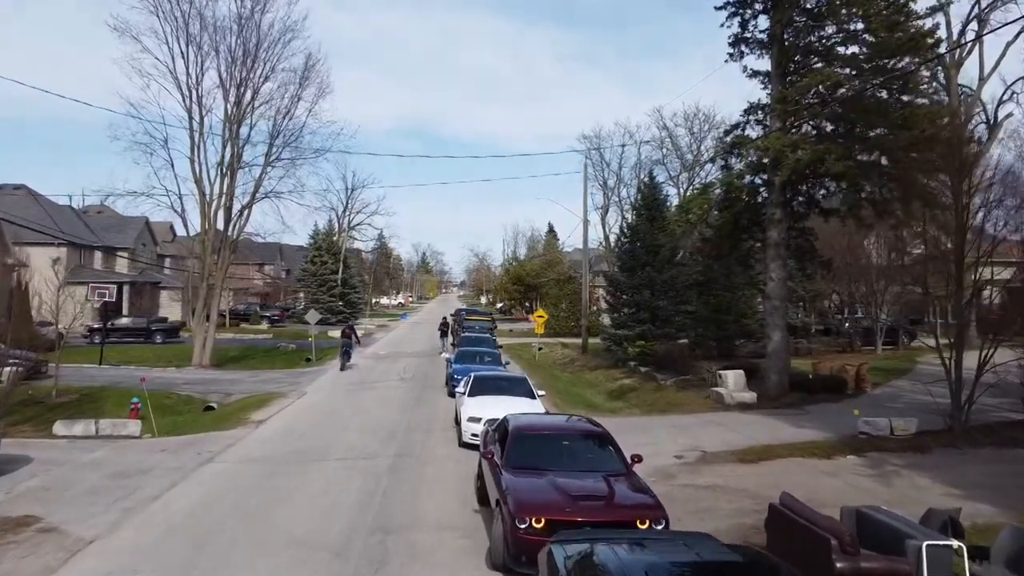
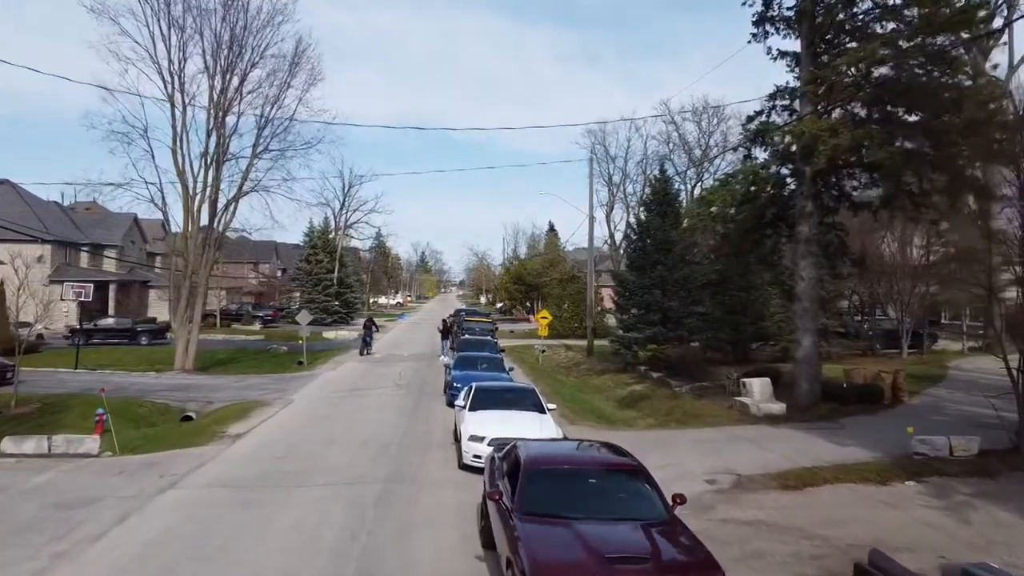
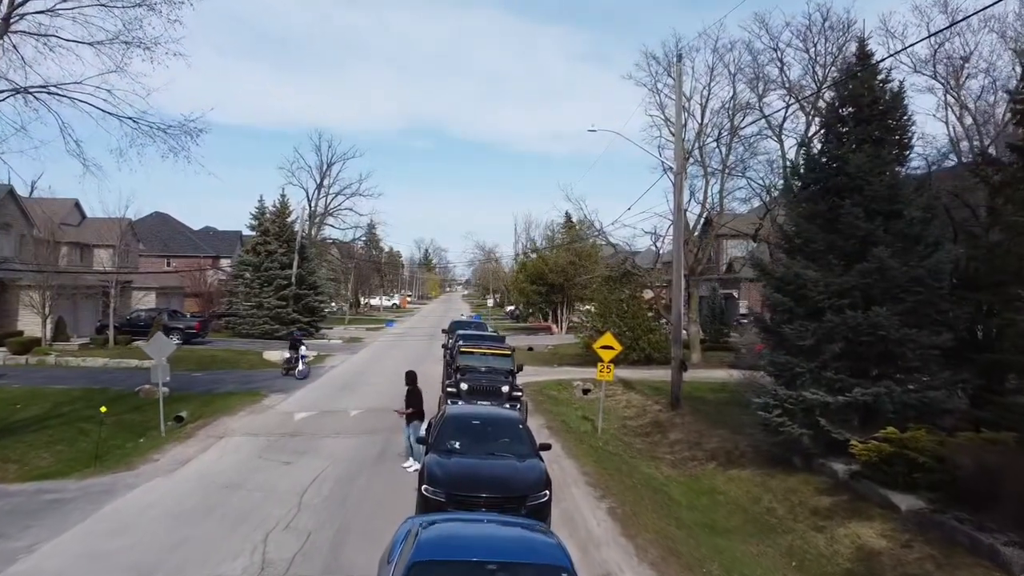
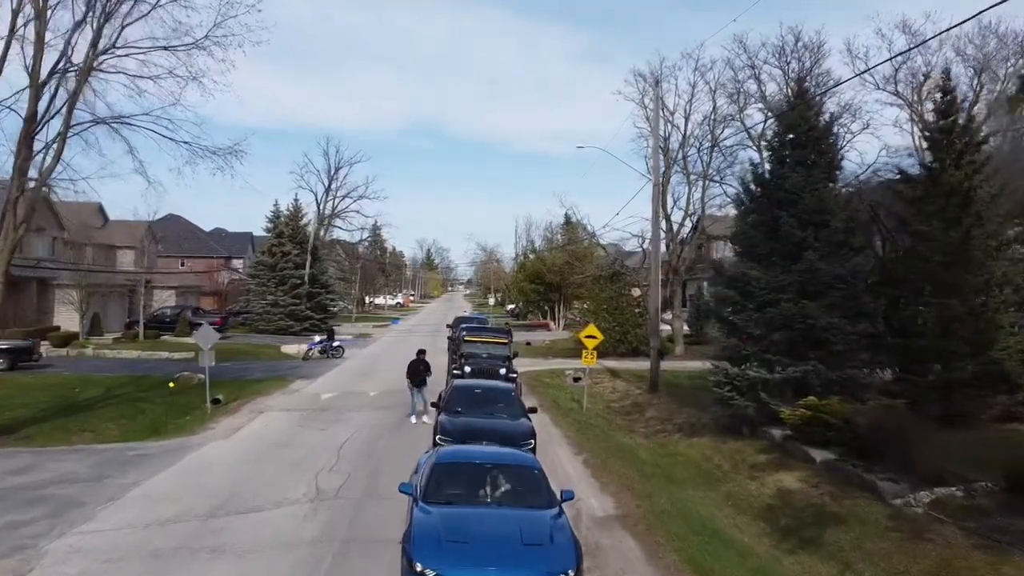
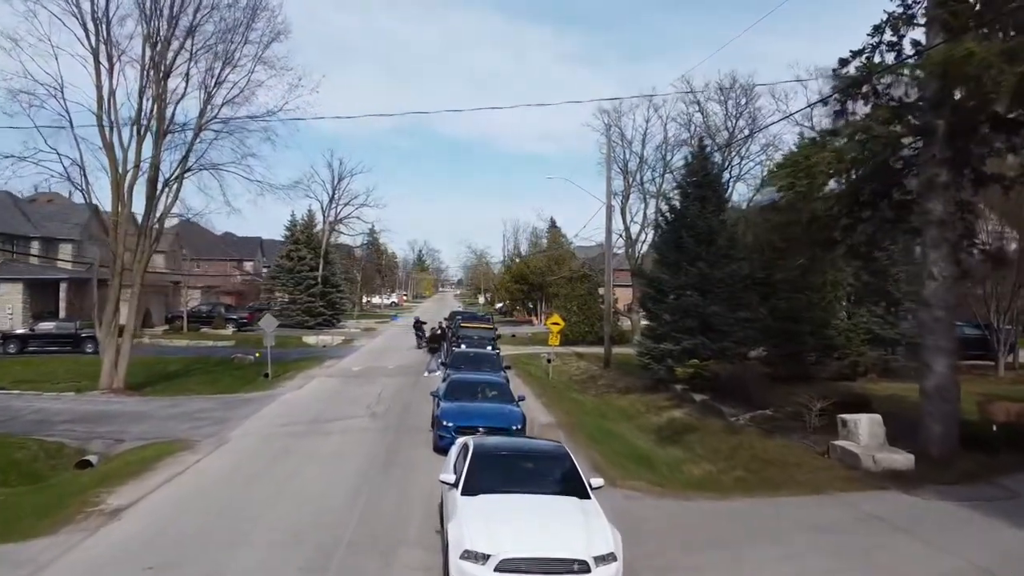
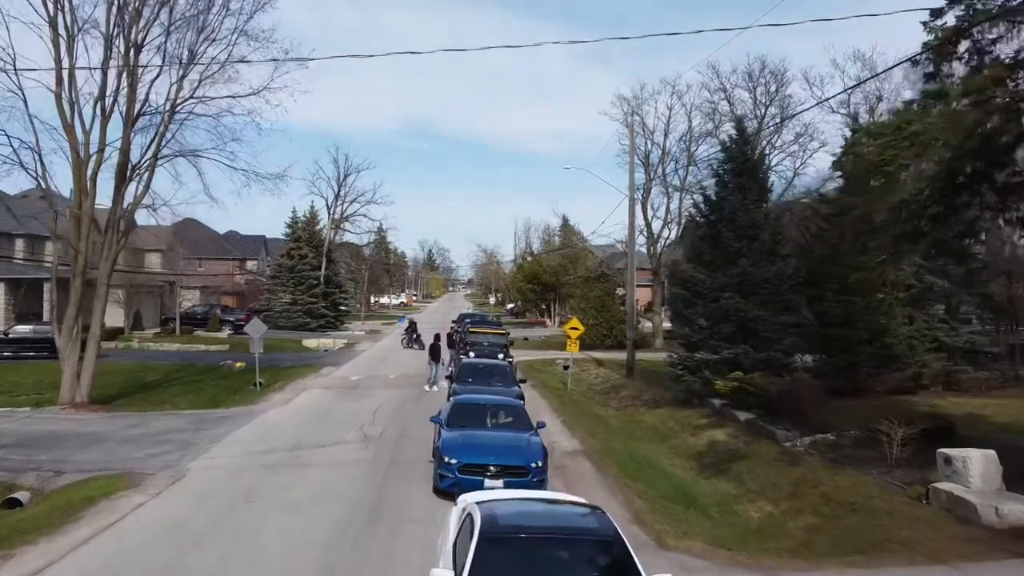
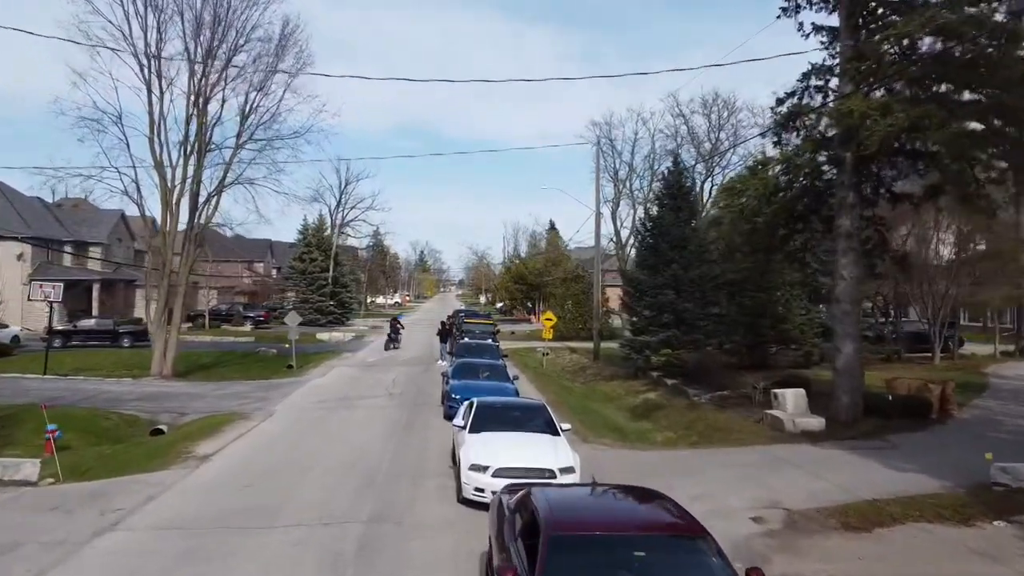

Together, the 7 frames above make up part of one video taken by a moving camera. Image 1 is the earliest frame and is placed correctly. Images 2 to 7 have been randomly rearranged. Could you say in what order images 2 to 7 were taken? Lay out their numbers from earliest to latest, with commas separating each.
2, 7, 5, 6, 4, 3
